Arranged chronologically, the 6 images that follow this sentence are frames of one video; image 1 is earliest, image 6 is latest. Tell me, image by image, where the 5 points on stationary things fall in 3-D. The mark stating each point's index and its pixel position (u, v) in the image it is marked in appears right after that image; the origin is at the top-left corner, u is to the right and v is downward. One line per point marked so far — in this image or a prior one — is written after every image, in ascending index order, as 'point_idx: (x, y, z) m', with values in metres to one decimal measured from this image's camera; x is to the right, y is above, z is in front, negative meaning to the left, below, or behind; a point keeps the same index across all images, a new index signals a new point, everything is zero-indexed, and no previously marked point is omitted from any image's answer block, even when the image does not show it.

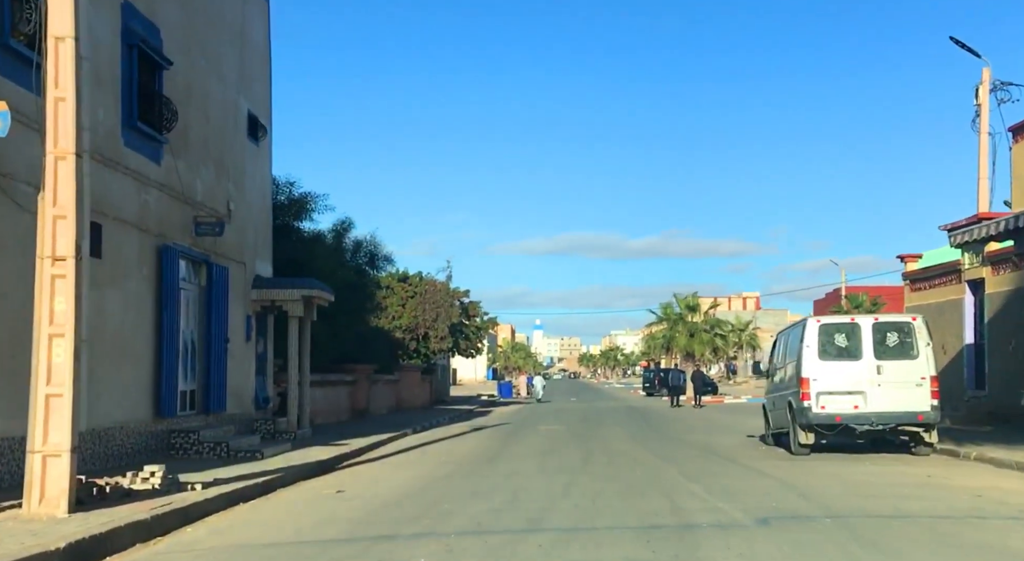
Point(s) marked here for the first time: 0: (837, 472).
0: (+4.4, -2.6, +14.5) m
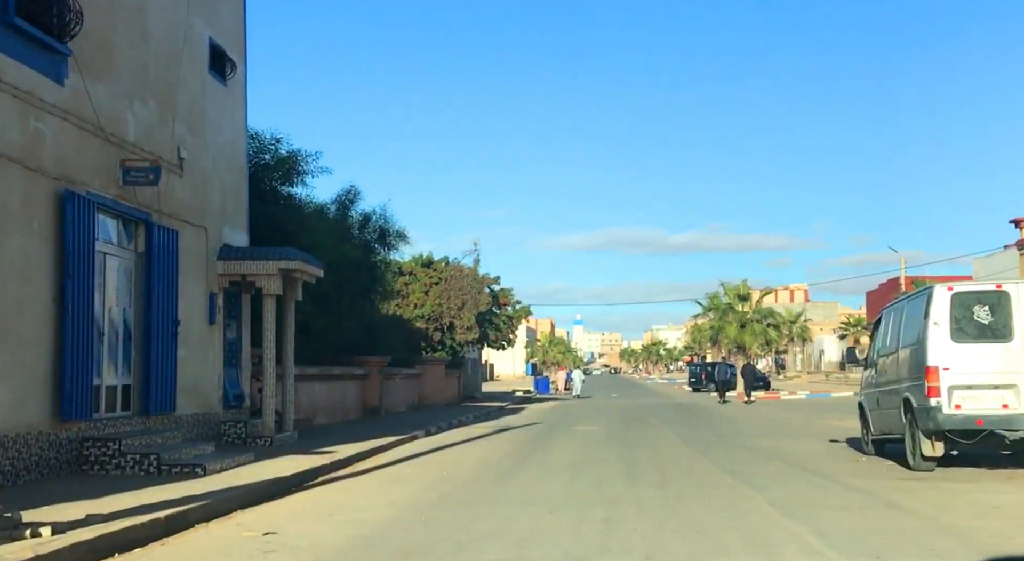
0: (+4.6, -2.1, +10.0) m
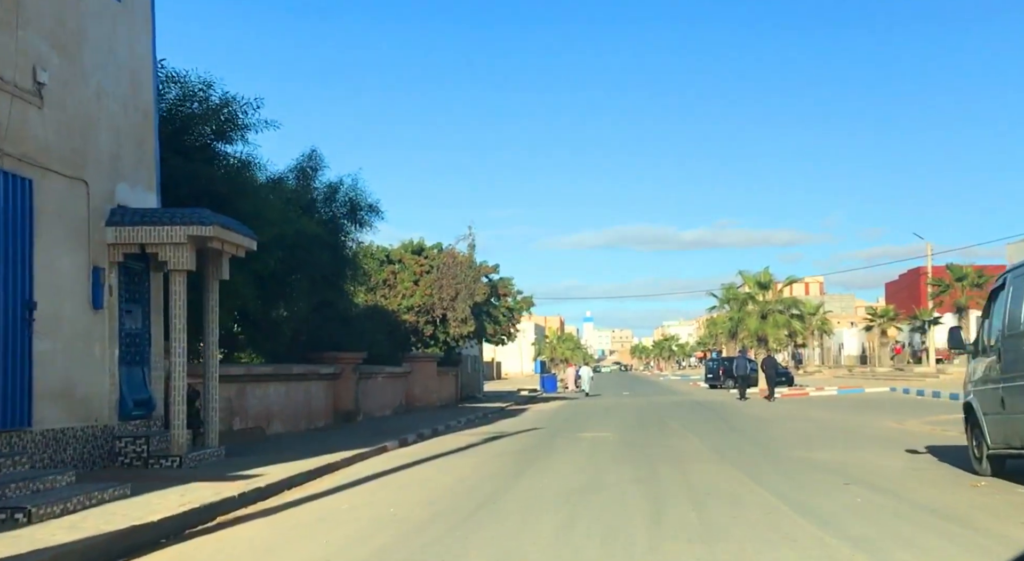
0: (+4.3, -1.6, +5.6) m
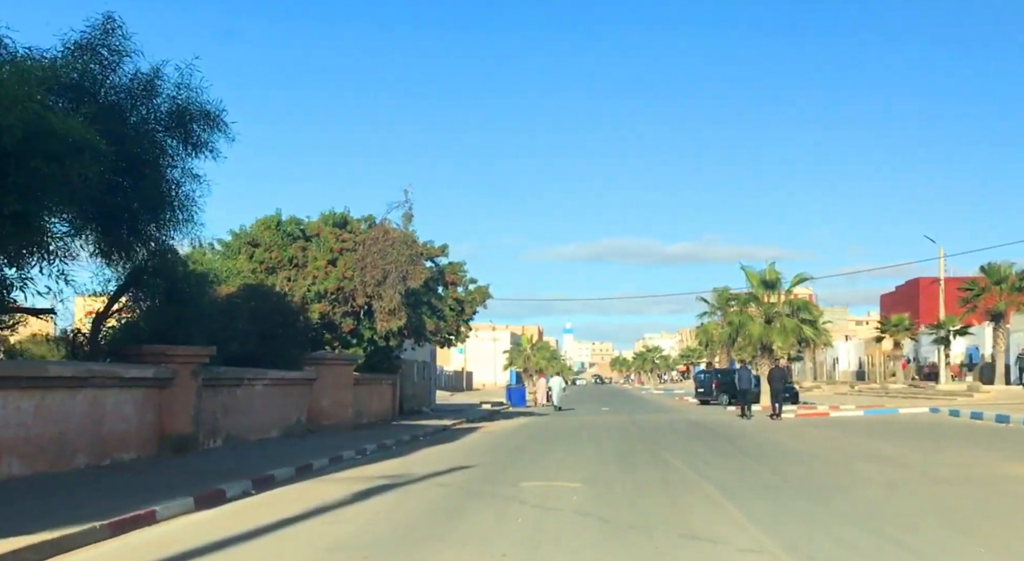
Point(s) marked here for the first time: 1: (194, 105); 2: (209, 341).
0: (+3.3, -0.8, -3.3) m
1: (-4.8, +2.6, +16.2) m
2: (-5.4, -1.1, +19.7) m
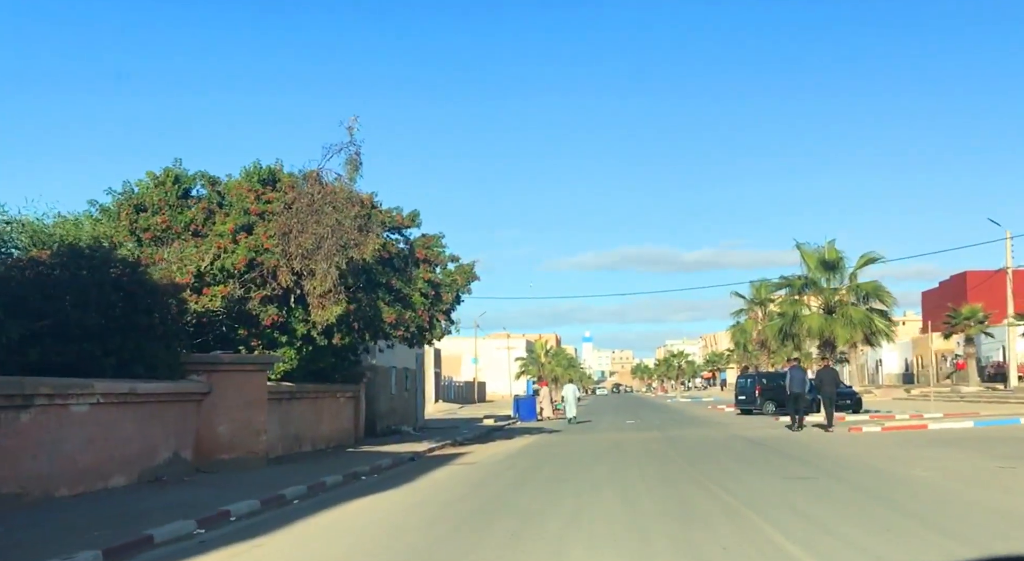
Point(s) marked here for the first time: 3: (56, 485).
0: (+2.5, +0.2, -11.9) m
1: (-5.3, +3.3, +7.7) m
2: (-5.7, -0.5, +11.3) m
3: (-5.6, -2.5, +13.3) m
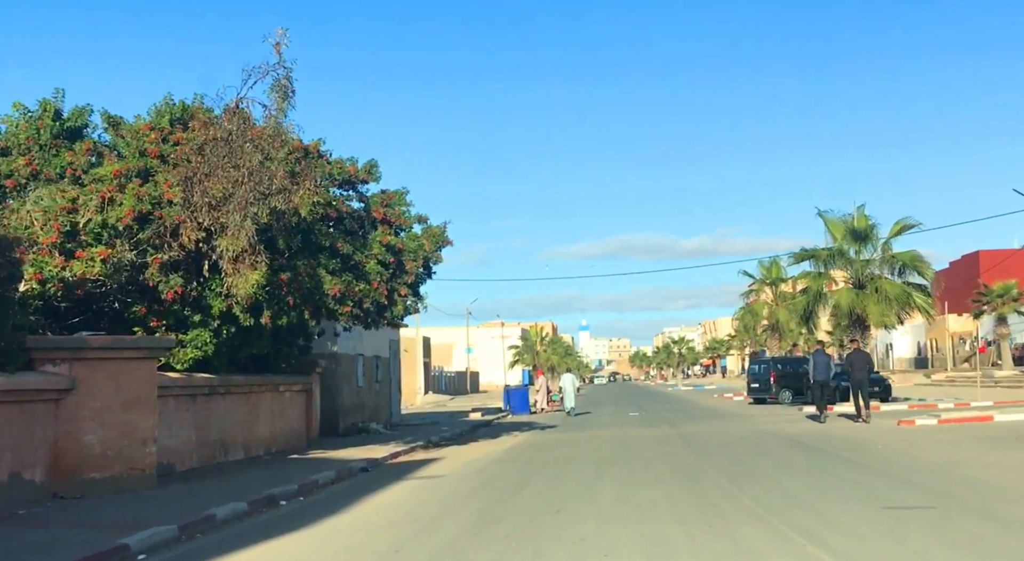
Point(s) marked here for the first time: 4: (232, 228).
0: (+2.3, +0.6, -16.7) m
1: (-5.7, +3.7, +2.9) m
2: (-6.1, 0.0, +6.4) m
3: (-5.9, -2.0, +8.5) m
4: (-4.0, +0.7, +15.7) m
